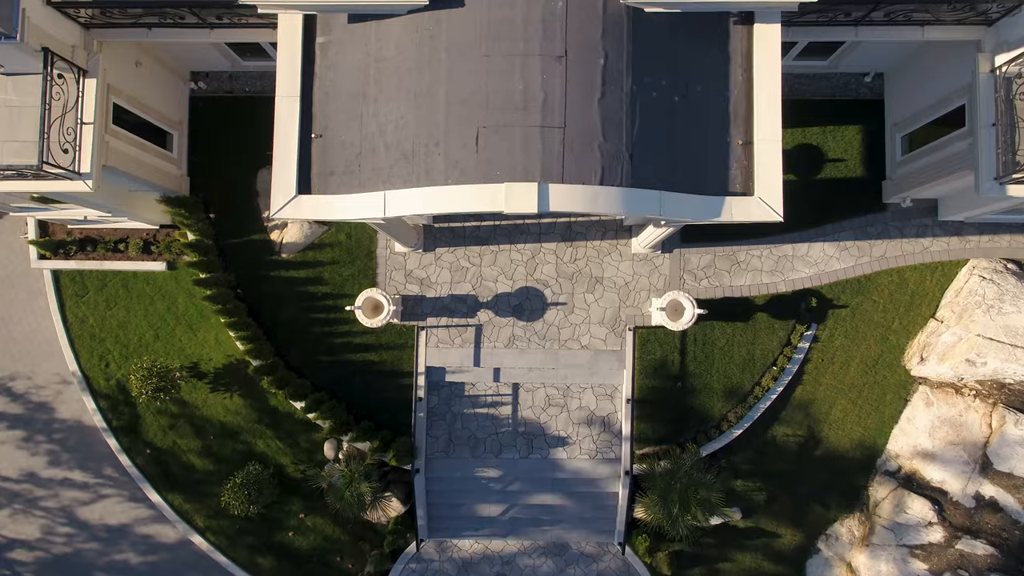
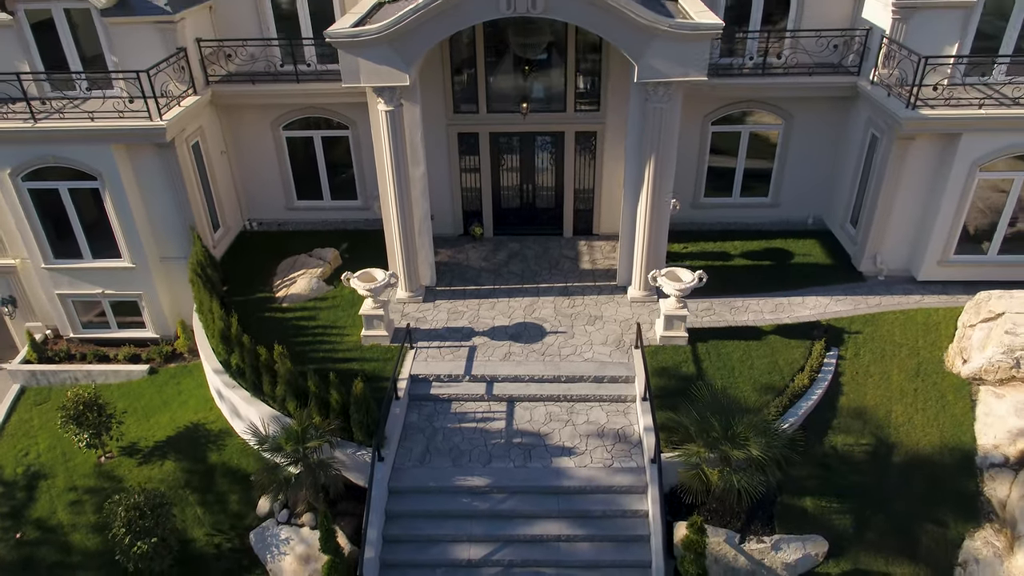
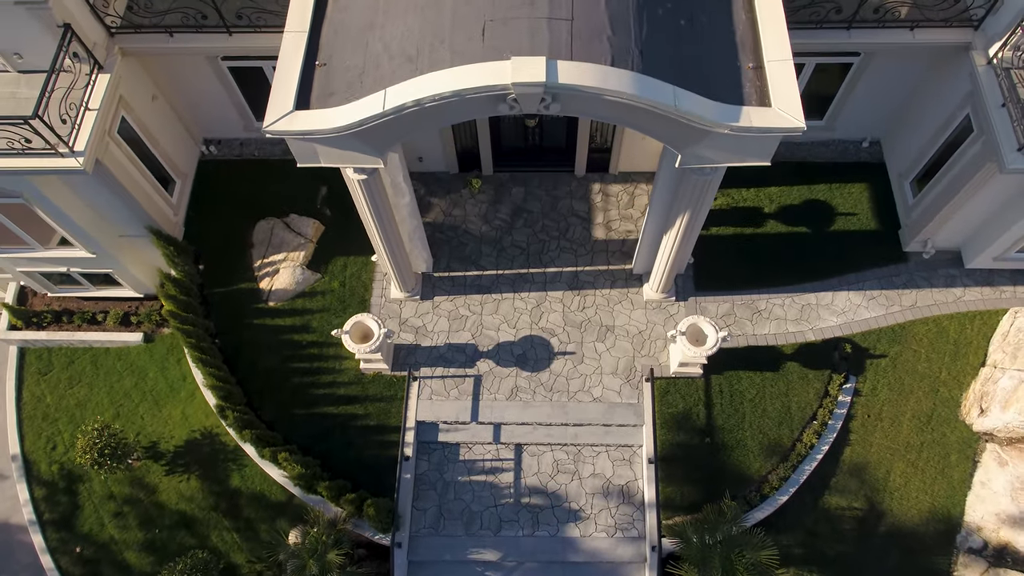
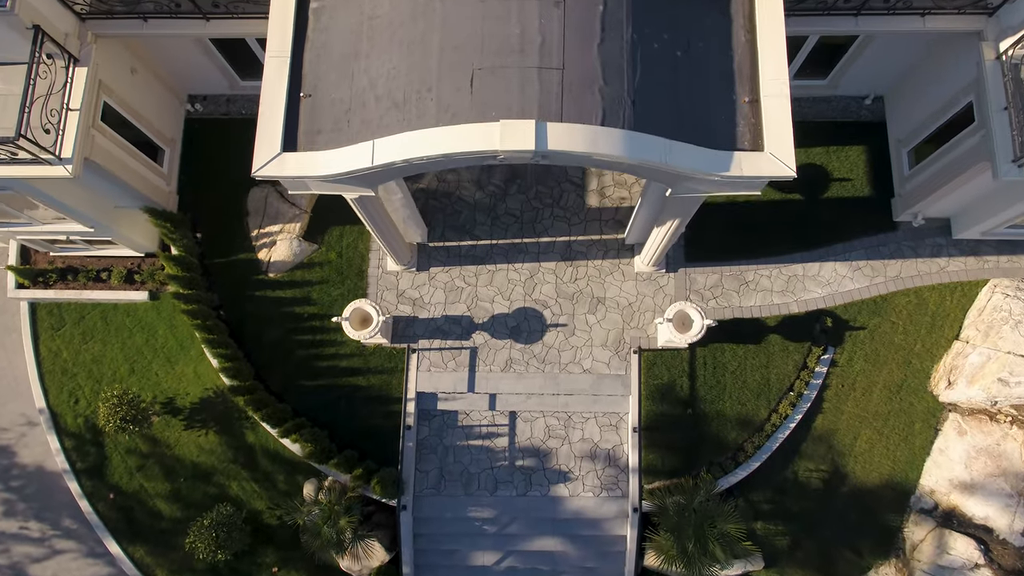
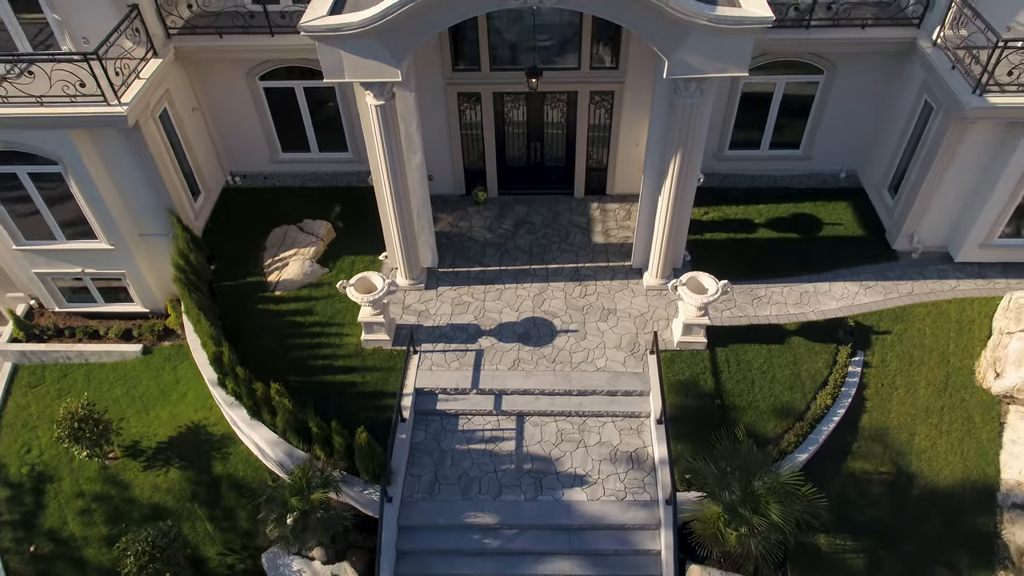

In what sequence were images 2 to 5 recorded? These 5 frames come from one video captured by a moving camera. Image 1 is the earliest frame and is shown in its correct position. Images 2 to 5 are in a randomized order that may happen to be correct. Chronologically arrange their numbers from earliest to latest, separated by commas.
4, 3, 5, 2
